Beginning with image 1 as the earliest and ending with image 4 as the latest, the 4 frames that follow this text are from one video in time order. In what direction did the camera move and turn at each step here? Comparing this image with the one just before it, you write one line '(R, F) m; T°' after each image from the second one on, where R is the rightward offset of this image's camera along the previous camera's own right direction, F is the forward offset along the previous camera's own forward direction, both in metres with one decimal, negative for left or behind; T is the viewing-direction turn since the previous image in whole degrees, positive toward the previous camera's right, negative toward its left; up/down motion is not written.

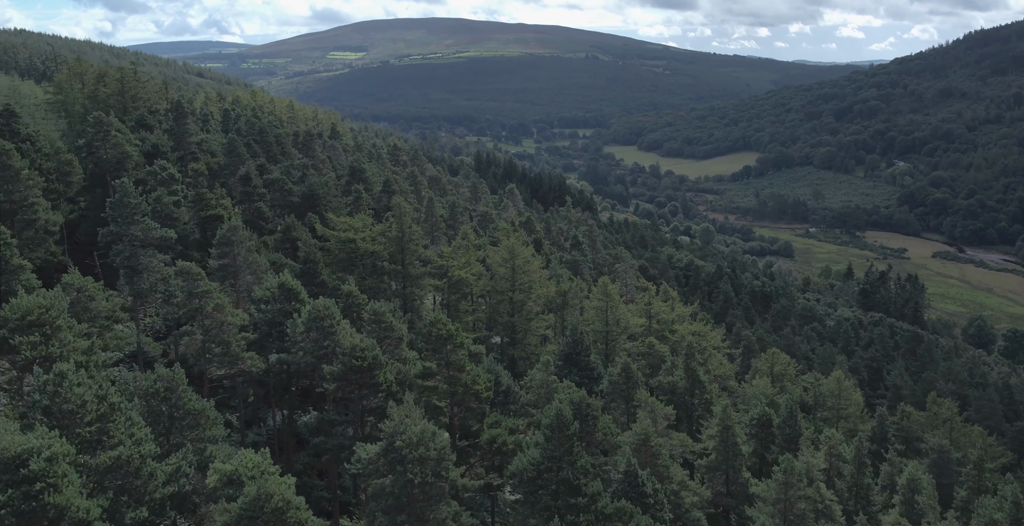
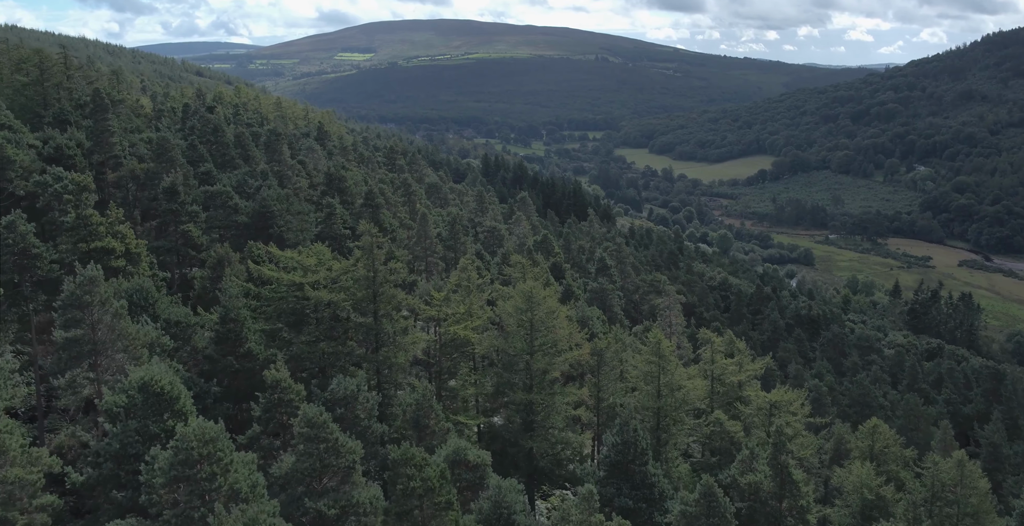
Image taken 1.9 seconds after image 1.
(-0.6, +17.6) m; -1°
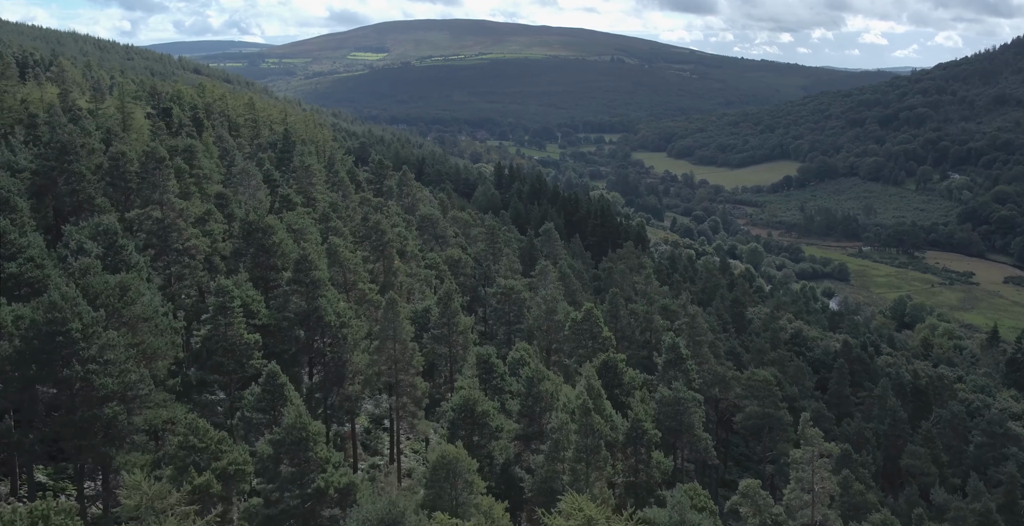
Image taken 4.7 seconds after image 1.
(-1.0, +28.1) m; -1°
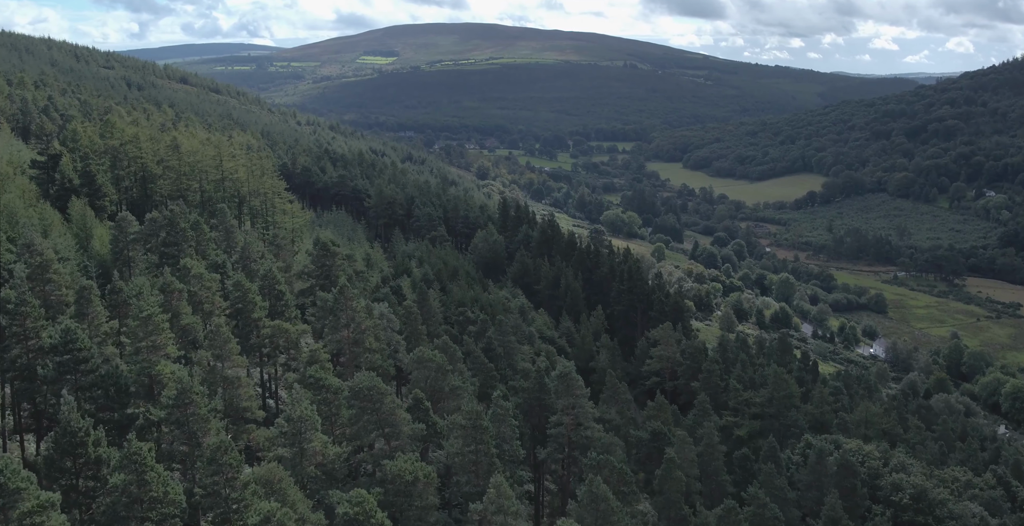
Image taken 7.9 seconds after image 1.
(+0.7, +32.9) m; -1°
